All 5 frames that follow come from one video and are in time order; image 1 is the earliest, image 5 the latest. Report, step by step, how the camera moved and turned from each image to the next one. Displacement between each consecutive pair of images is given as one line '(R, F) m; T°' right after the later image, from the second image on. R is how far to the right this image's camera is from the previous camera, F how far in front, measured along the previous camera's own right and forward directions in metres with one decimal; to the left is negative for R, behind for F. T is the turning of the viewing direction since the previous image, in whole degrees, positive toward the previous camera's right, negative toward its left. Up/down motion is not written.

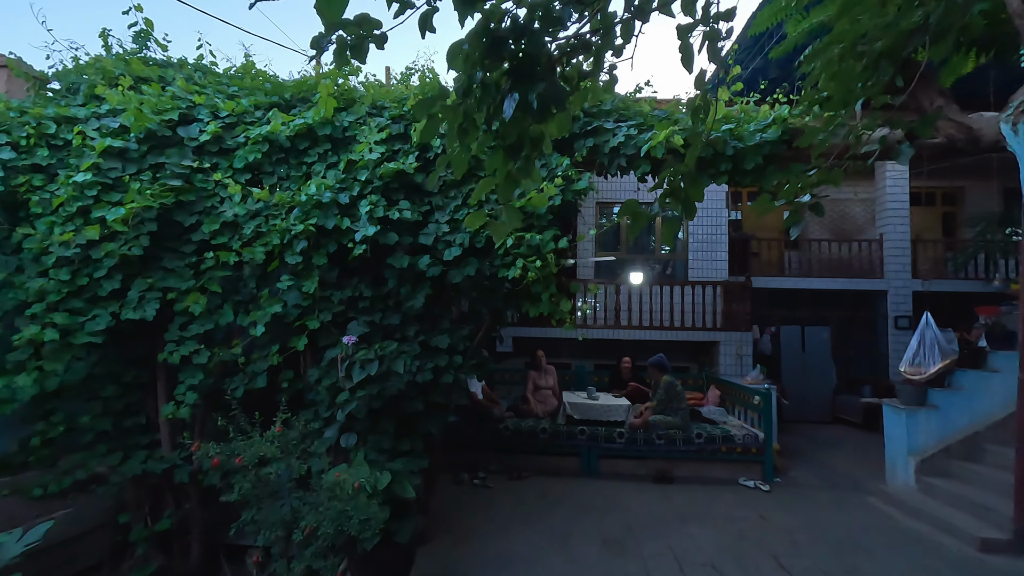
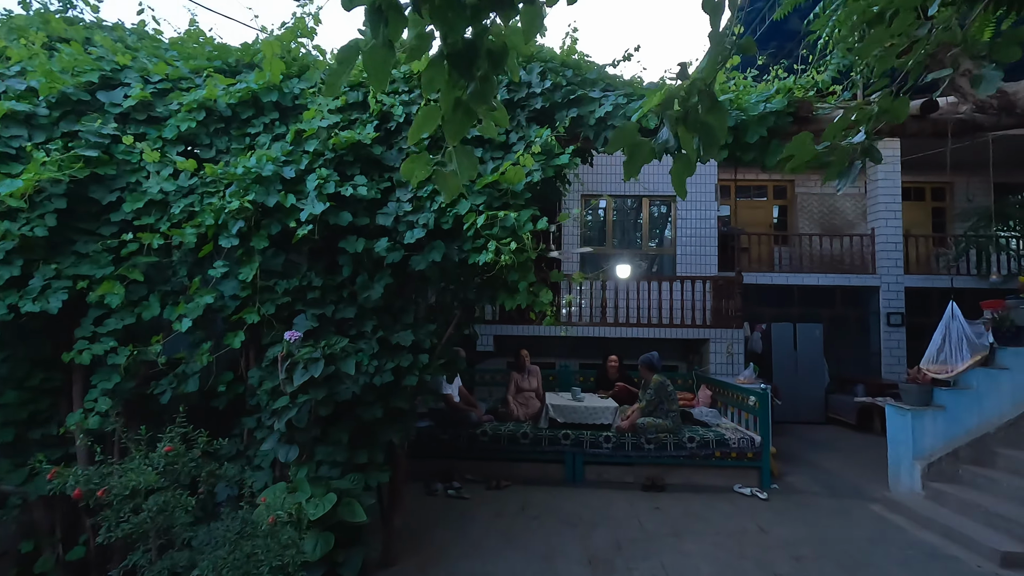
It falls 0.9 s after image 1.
(+0.1, +0.5) m; +1°
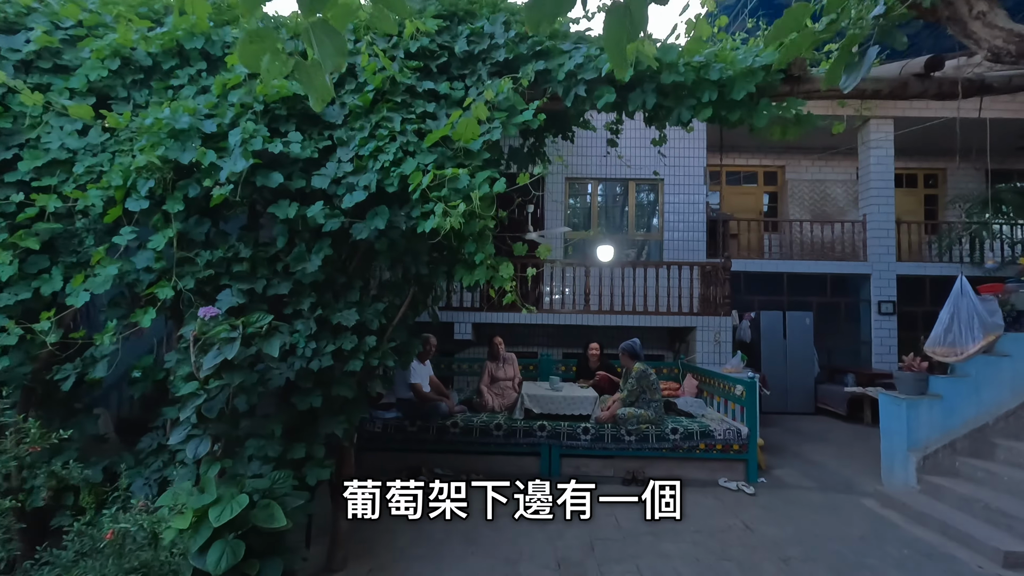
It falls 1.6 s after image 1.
(+0.2, +0.4) m; +1°
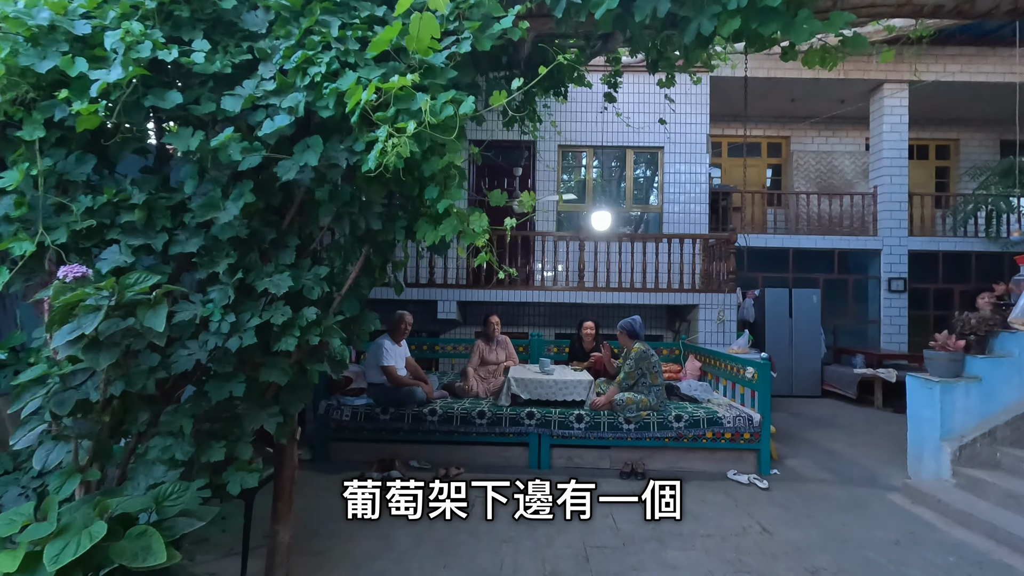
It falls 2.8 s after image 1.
(+0.1, +0.7) m; +1°
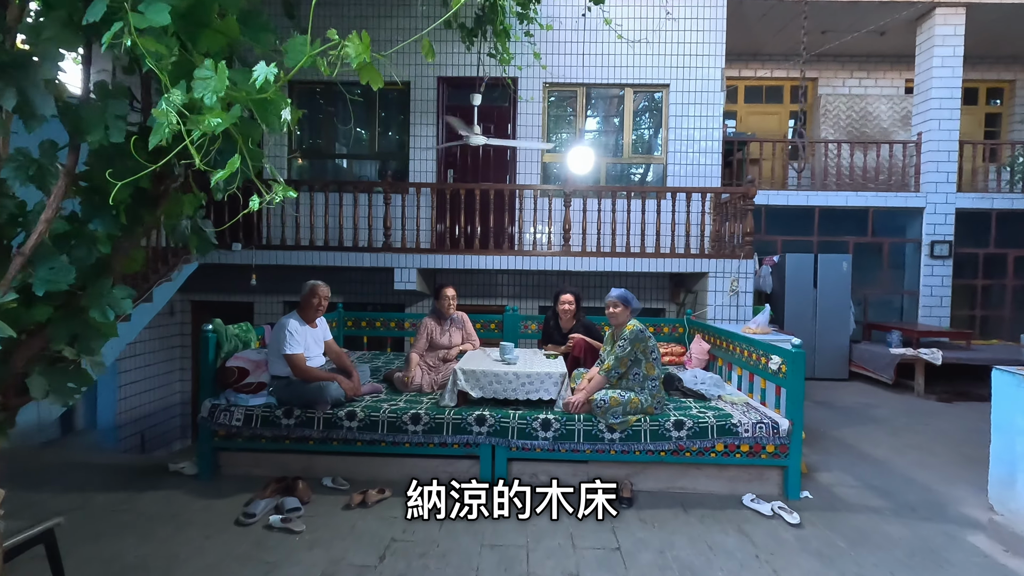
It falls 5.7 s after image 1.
(+0.5, +1.4) m; -1°
